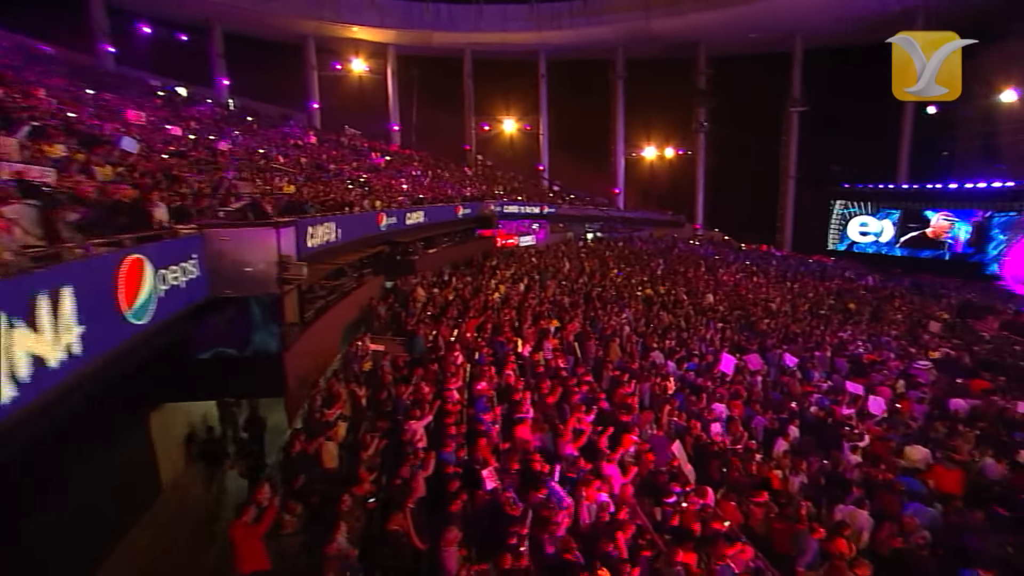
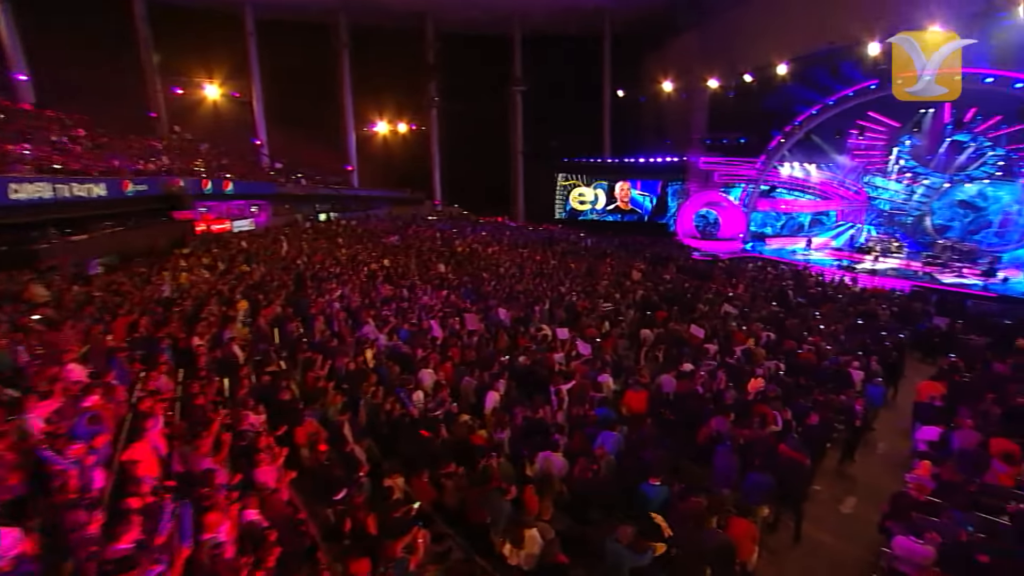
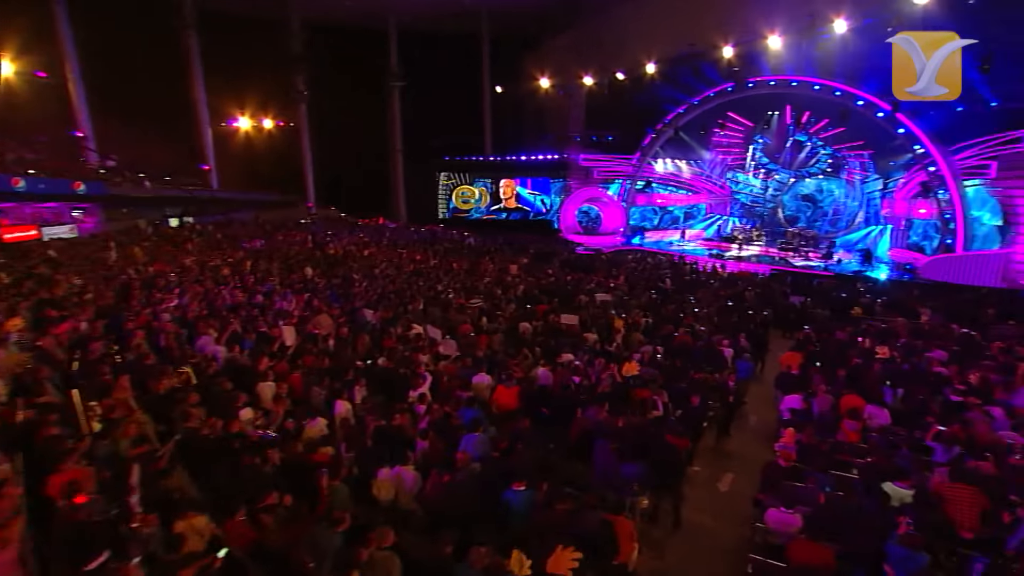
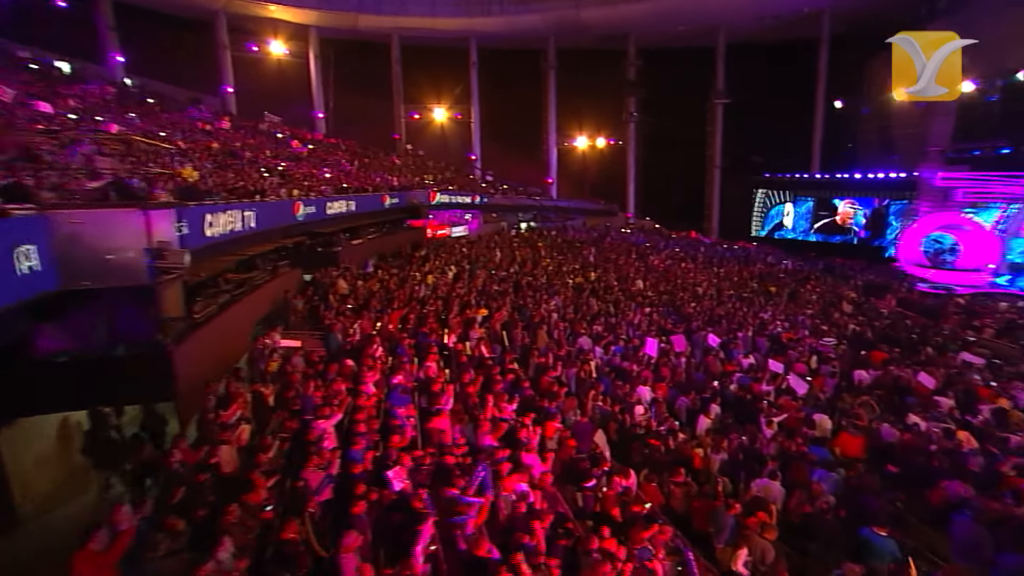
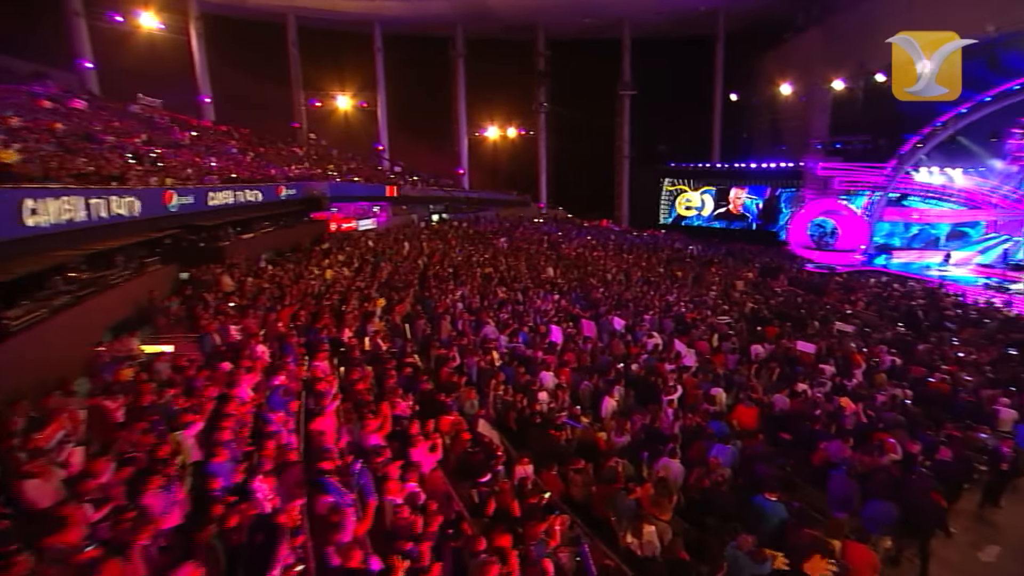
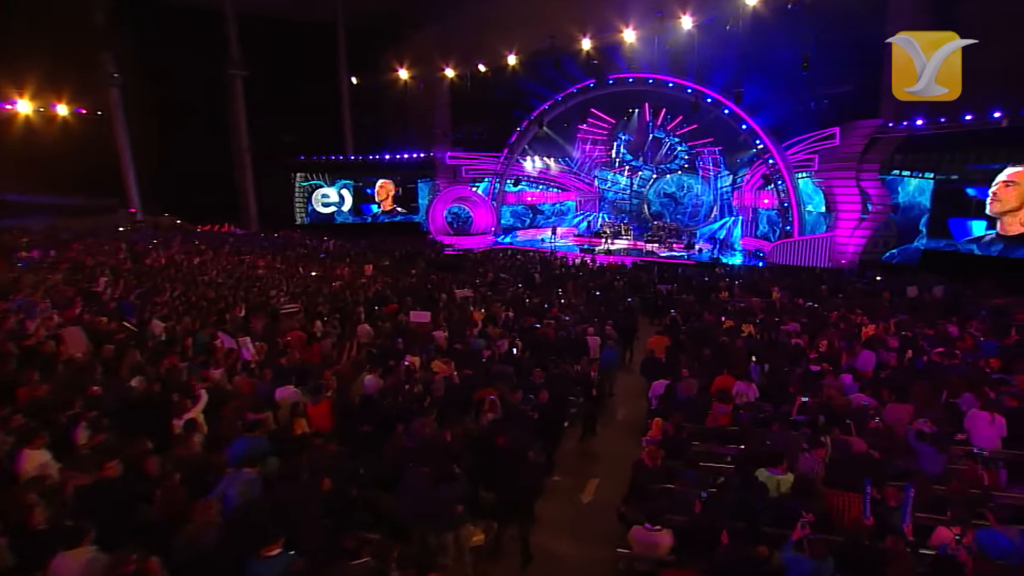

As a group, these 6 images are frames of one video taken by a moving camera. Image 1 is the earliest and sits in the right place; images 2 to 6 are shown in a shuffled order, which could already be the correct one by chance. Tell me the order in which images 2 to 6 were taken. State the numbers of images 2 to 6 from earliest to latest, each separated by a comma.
4, 5, 2, 3, 6
